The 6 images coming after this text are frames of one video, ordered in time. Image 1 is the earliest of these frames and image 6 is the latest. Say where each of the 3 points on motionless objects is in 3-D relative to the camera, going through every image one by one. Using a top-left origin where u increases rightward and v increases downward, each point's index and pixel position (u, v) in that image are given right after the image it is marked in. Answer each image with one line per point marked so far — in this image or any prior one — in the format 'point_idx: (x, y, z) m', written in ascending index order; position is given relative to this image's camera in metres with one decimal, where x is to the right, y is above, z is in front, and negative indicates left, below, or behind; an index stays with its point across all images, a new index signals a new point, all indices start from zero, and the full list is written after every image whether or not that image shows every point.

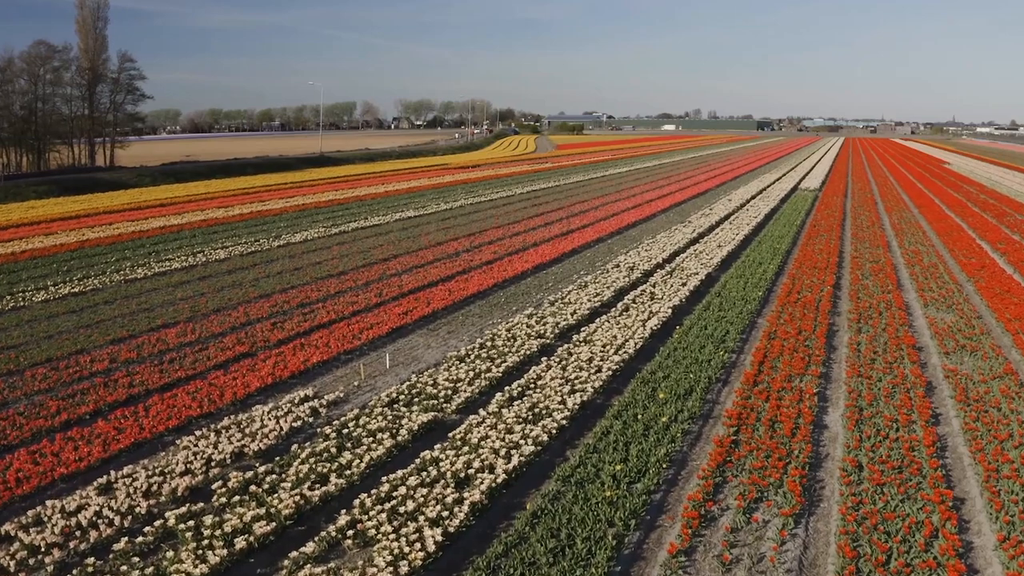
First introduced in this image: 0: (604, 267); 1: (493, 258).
0: (+2.2, +0.5, +16.9) m
1: (-0.5, +0.8, +18.4) m
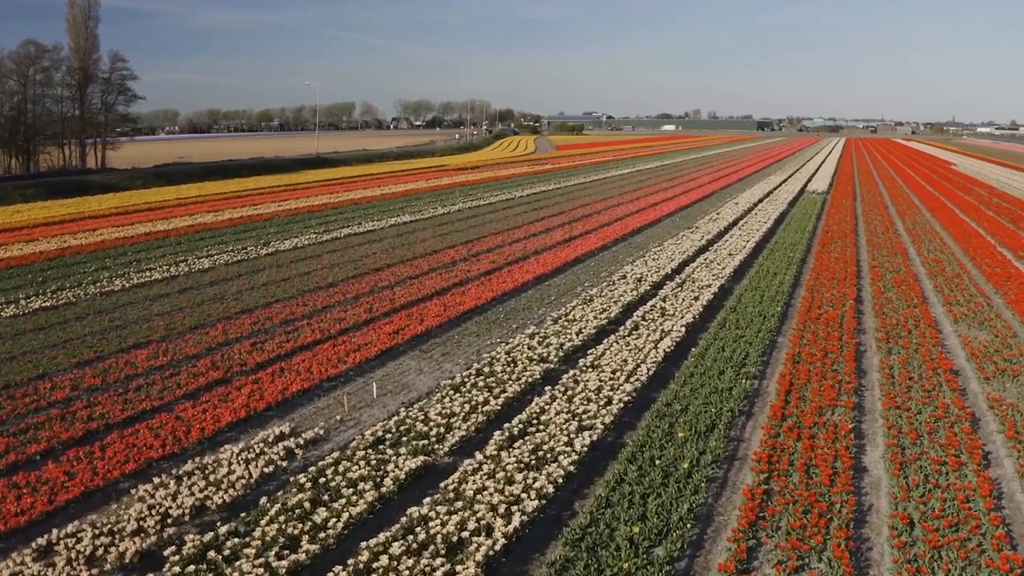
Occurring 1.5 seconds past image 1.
0: (+2.2, +0.2, +15.9) m
1: (-0.5, +0.5, +17.4) m
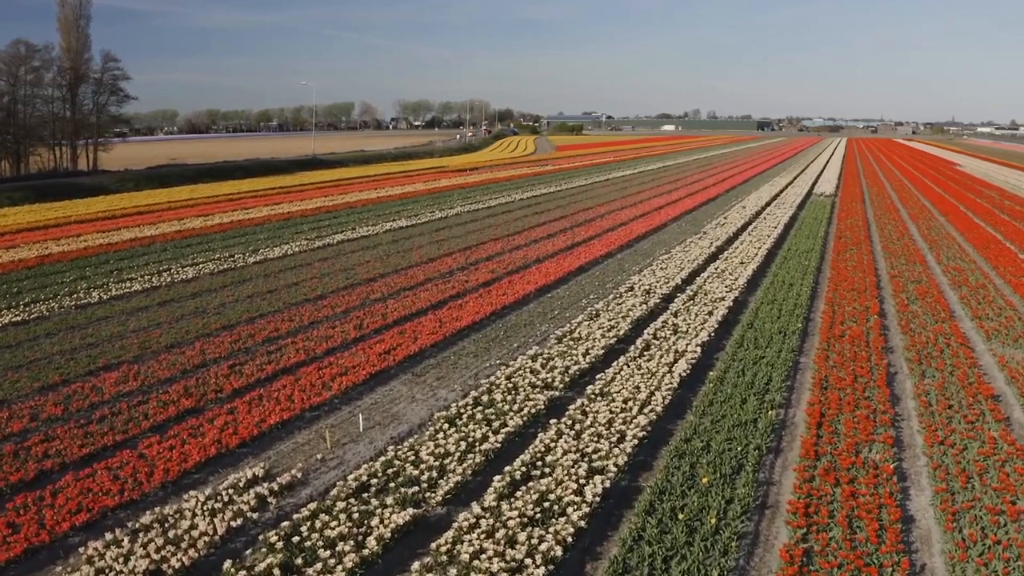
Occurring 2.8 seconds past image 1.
0: (+2.2, 0.0, +14.9) m
1: (-0.5, +0.2, +16.4) m
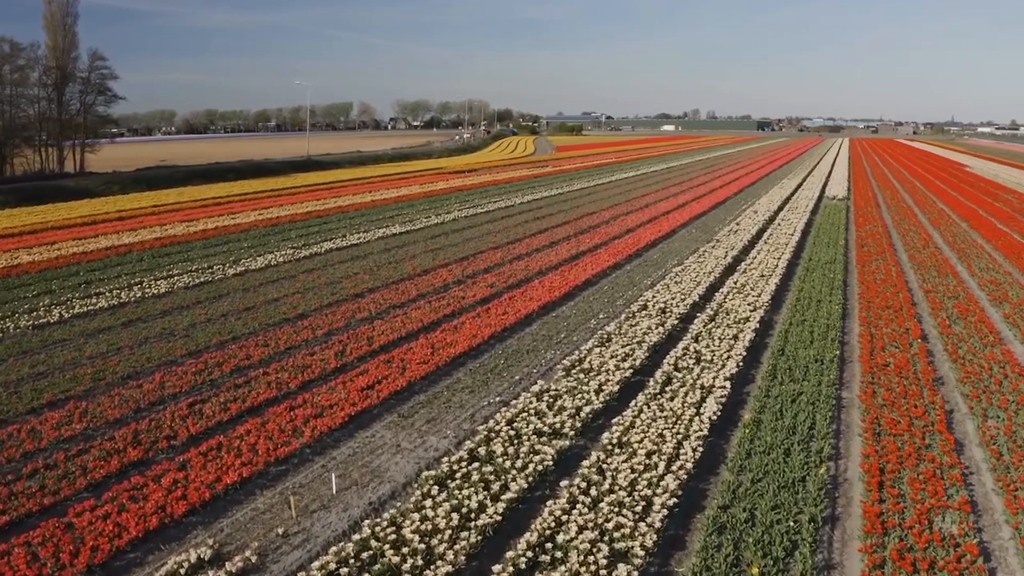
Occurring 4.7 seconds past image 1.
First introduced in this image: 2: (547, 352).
0: (+2.3, -0.4, +13.5) m
1: (-0.5, -0.1, +15.0) m
2: (+0.6, -1.0, +11.3) m
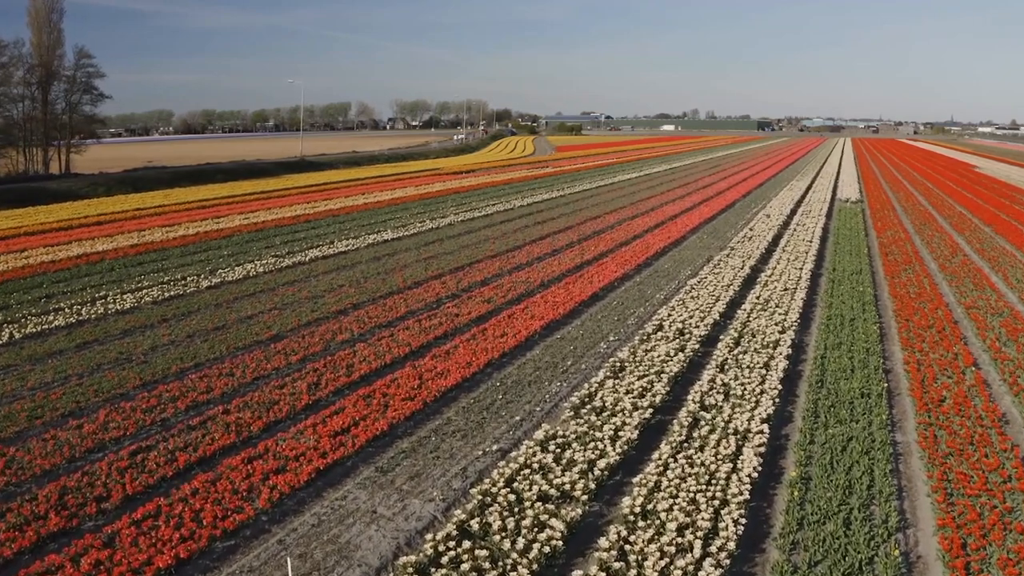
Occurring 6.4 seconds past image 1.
0: (+2.2, -0.7, +12.1) m
1: (-0.5, -0.5, +13.6) m
2: (+0.6, -1.4, +9.9) m
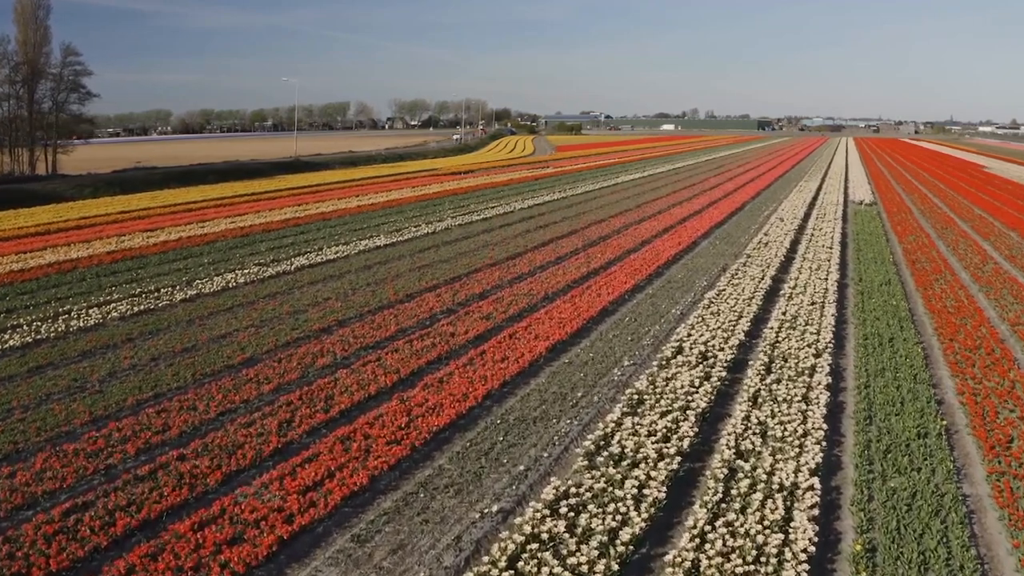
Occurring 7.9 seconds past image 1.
0: (+2.3, -1.0, +10.8) m
1: (-0.5, -0.7, +12.3) m
2: (+0.6, -1.6, +8.6) m
